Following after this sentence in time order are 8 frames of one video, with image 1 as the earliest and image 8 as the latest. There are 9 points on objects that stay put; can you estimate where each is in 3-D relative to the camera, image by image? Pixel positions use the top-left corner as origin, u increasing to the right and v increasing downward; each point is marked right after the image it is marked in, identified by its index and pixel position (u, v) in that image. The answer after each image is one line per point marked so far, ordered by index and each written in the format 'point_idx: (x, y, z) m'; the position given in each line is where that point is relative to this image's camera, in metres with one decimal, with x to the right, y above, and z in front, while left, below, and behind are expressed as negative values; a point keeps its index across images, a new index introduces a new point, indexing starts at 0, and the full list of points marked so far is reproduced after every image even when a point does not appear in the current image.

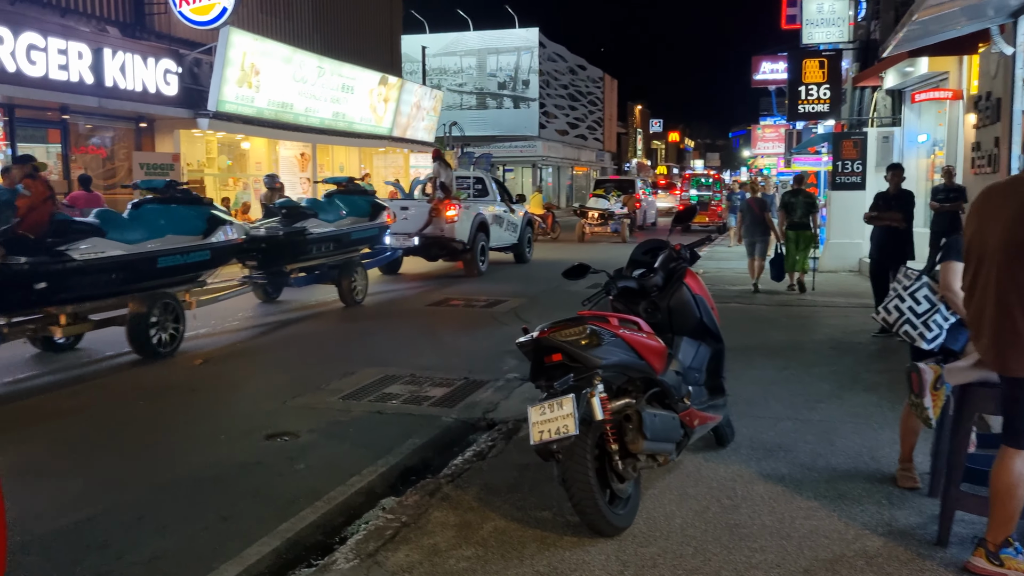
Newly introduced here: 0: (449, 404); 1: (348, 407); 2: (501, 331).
0: (-0.5, -0.9, +6.9) m
1: (-1.2, -0.9, +6.7) m
2: (-0.1, -0.5, +10.3) m
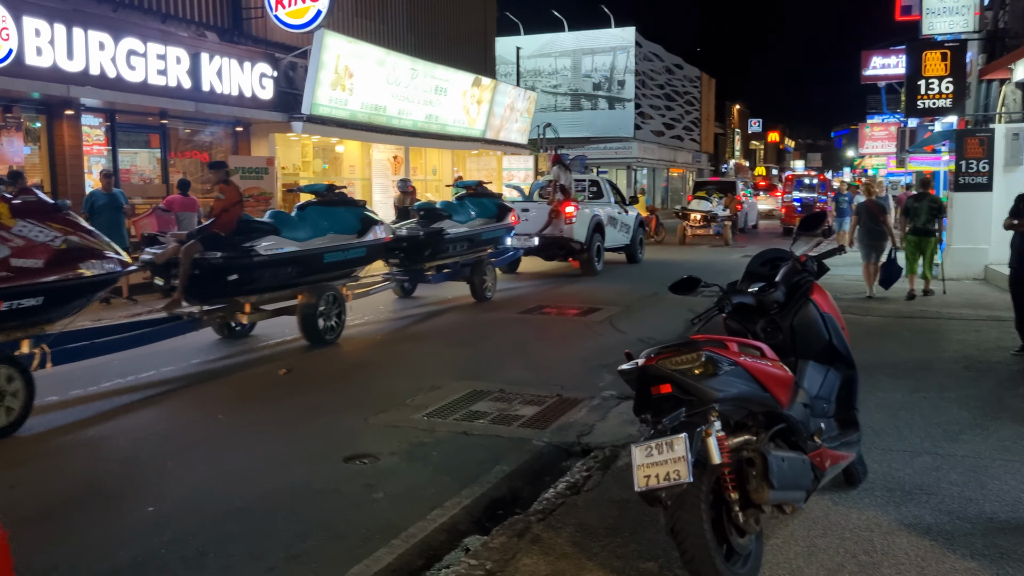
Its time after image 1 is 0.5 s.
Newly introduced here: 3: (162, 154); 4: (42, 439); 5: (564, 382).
0: (+0.2, -1.0, +6.4) m
1: (-0.6, -1.0, +6.3) m
2: (+0.9, -0.6, +9.7) m
3: (-6.3, +2.4, +16.1) m
4: (-3.2, -1.0, +6.1) m
5: (+0.5, -0.8, +7.8) m
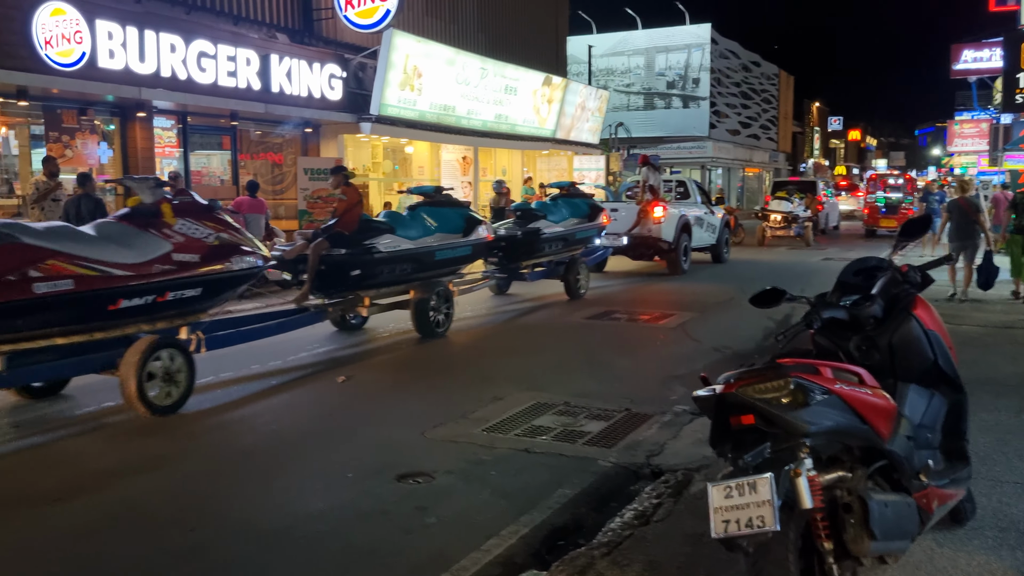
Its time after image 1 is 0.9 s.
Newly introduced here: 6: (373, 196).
0: (+0.6, -1.0, +6.0) m
1: (-0.1, -1.0, +5.9) m
2: (+1.6, -0.7, +9.2) m
3: (-5.1, +2.4, +16.2) m
4: (-2.8, -1.1, +5.9) m
5: (+1.0, -0.9, +7.3) m
6: (-3.1, +2.0, +19.6) m
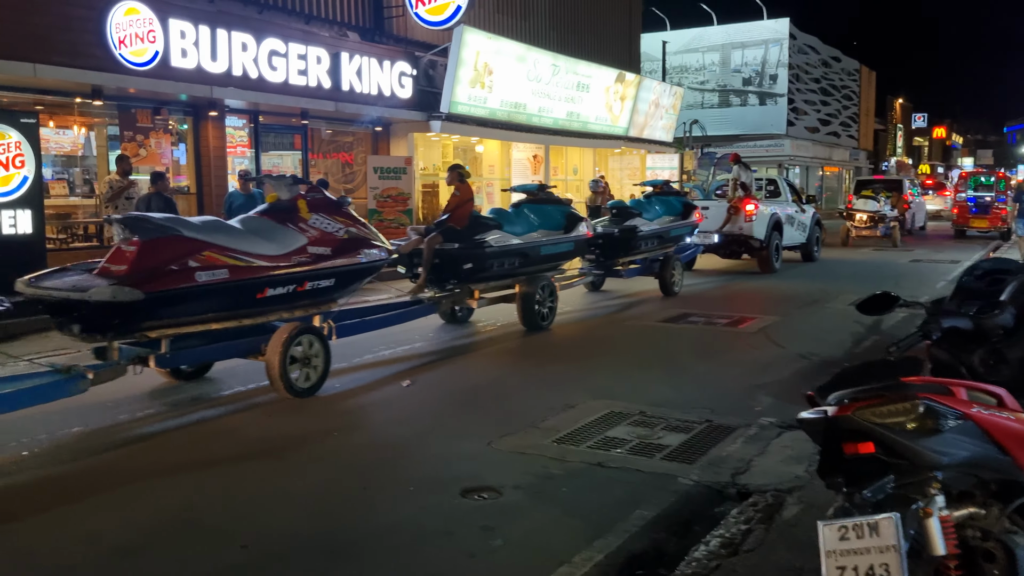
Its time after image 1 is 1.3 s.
0: (+1.1, -1.0, +5.5) m
1: (+0.3, -1.0, +5.5) m
2: (+2.3, -0.7, +8.7) m
3: (-3.8, +2.4, +16.2) m
4: (-2.3, -1.1, +5.8) m
5: (+1.6, -0.9, +6.8) m
6: (-1.5, +2.0, +19.4) m
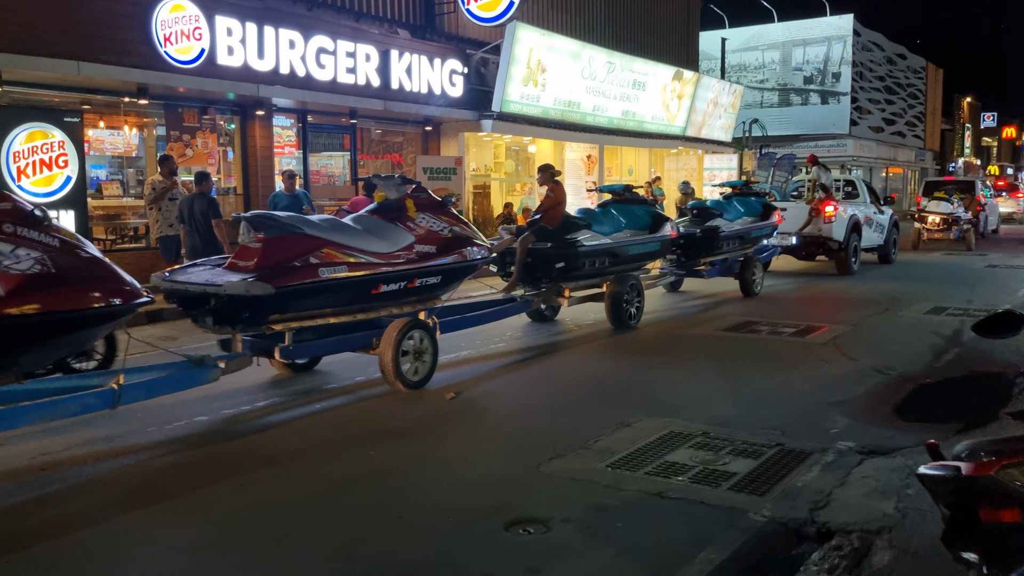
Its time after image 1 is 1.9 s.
0: (+1.4, -1.1, +4.9) m
1: (+0.6, -1.1, +5.0) m
2: (+2.8, -0.8, +8.0) m
3: (-2.8, +2.4, +15.9) m
4: (-2.0, -1.1, +5.4) m
5: (+1.9, -1.0, +6.2) m
6: (-0.4, +1.9, +19.0) m
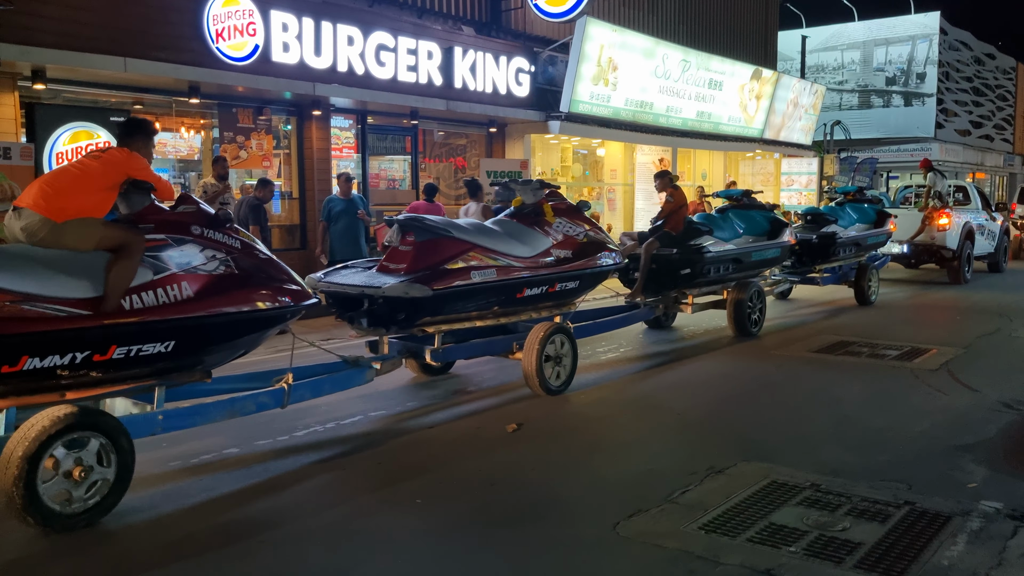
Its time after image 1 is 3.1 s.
0: (+1.7, -1.2, +4.0) m
1: (+0.9, -1.2, +4.1) m
2: (+3.3, -0.9, +7.0) m
3: (-1.7, +2.2, +15.2) m
4: (-1.6, -1.2, +4.6) m
5: (+2.3, -1.1, +5.2) m
6: (+1.0, +1.7, +18.1) m
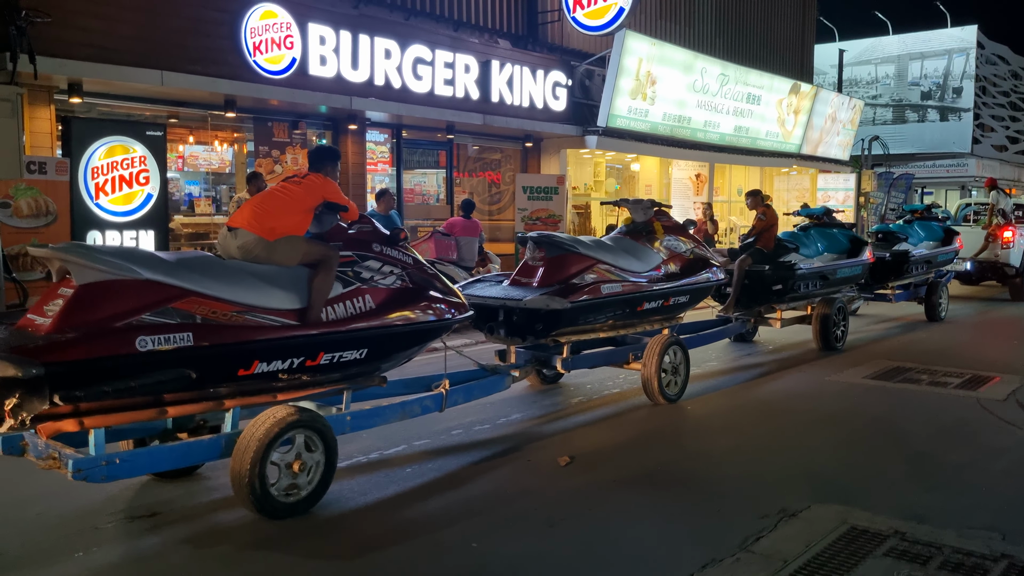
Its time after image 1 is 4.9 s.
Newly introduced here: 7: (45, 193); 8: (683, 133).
0: (+2.0, -1.4, +3.6) m
1: (+1.2, -1.4, +3.7) m
2: (+3.7, -1.1, +6.5) m
3: (-1.1, +1.9, +15.0) m
4: (-1.3, -1.3, +4.4) m
5: (+2.6, -1.3, +4.8) m
6: (+1.7, +1.4, +17.8) m
7: (-4.7, +0.9, +8.9) m
8: (+3.5, +3.2, +18.3) m
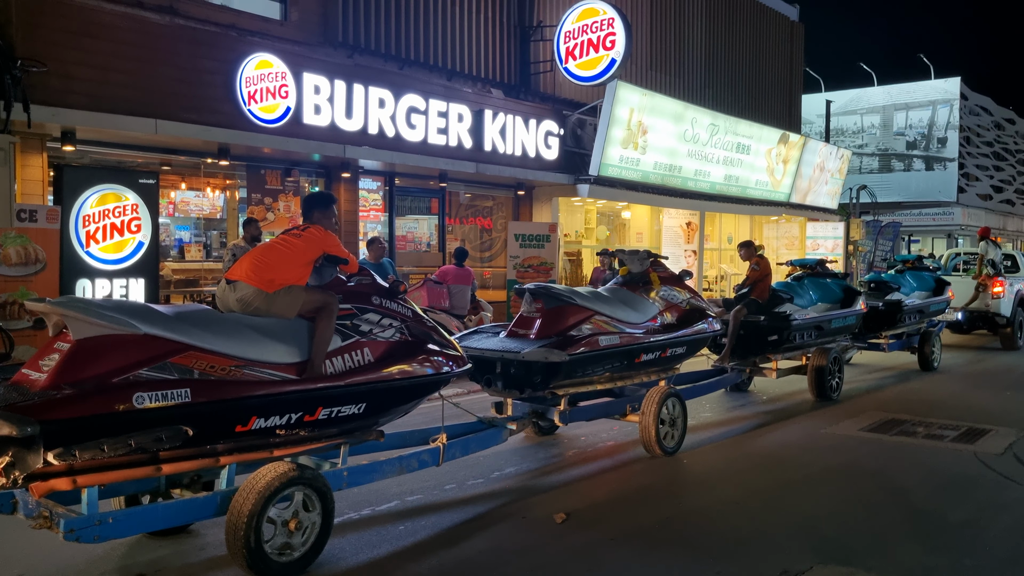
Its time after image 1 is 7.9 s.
0: (+2.0, -1.6, +3.5) m
1: (+1.2, -1.6, +3.6) m
2: (+3.7, -1.5, +6.5) m
3: (-1.2, +1.1, +15.0) m
4: (-1.4, -1.6, +4.2) m
5: (+2.6, -1.6, +4.7) m
6: (+1.5, +0.4, +17.8) m
7: (-4.7, +0.5, +8.9) m
8: (+3.3, +2.2, +18.5) m
